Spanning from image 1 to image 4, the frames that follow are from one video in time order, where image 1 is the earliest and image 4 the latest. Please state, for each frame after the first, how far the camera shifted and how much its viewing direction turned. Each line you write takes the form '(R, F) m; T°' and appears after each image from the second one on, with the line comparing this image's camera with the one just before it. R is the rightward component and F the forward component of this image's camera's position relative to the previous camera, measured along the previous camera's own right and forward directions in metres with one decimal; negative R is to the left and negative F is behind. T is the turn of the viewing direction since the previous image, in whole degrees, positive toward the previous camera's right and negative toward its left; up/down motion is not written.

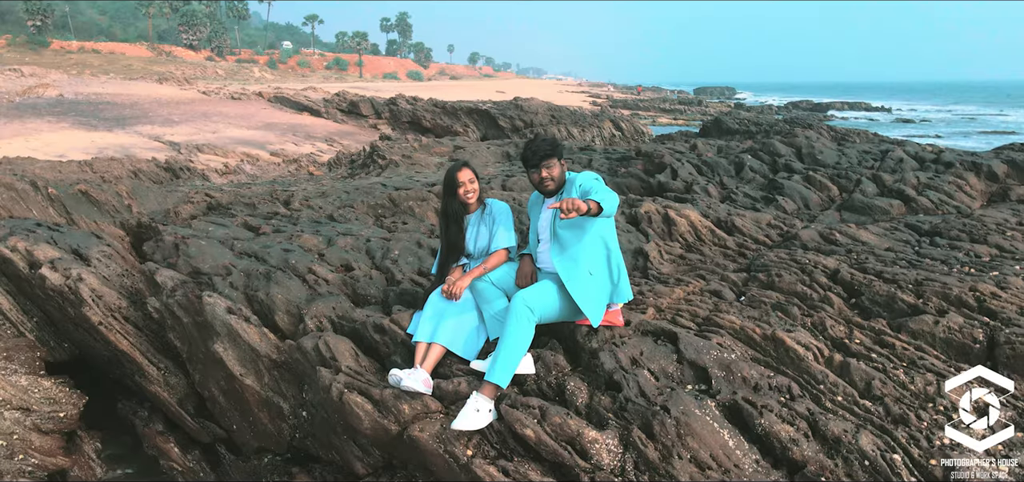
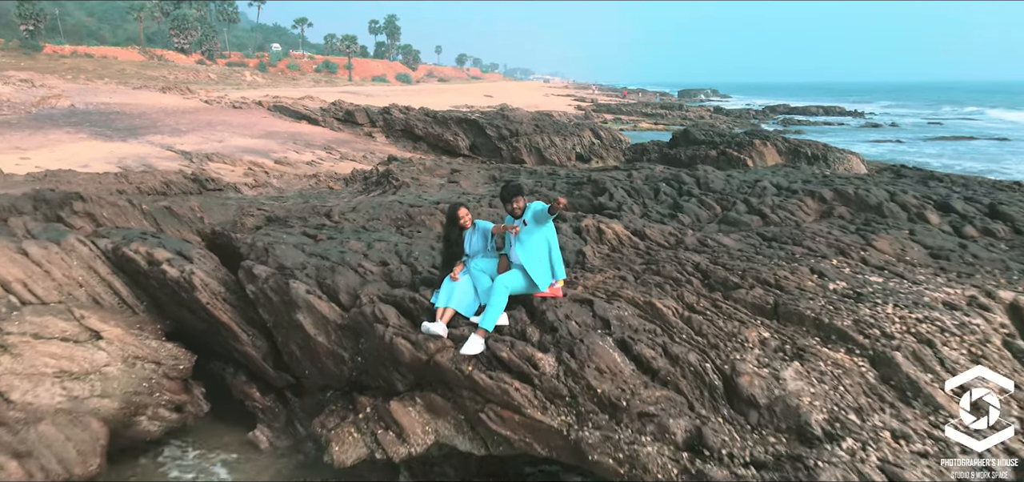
(0.0, -1.6) m; +1°
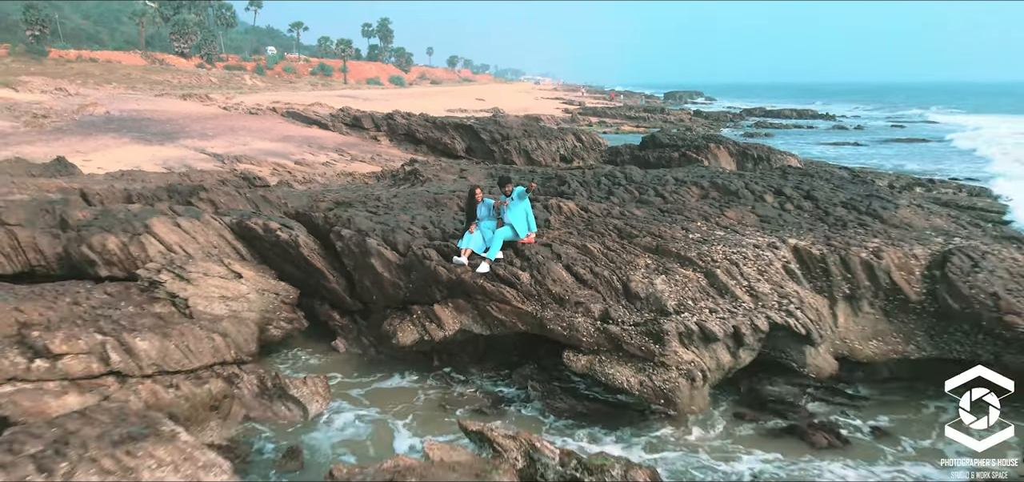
(0.0, -2.9) m; +1°
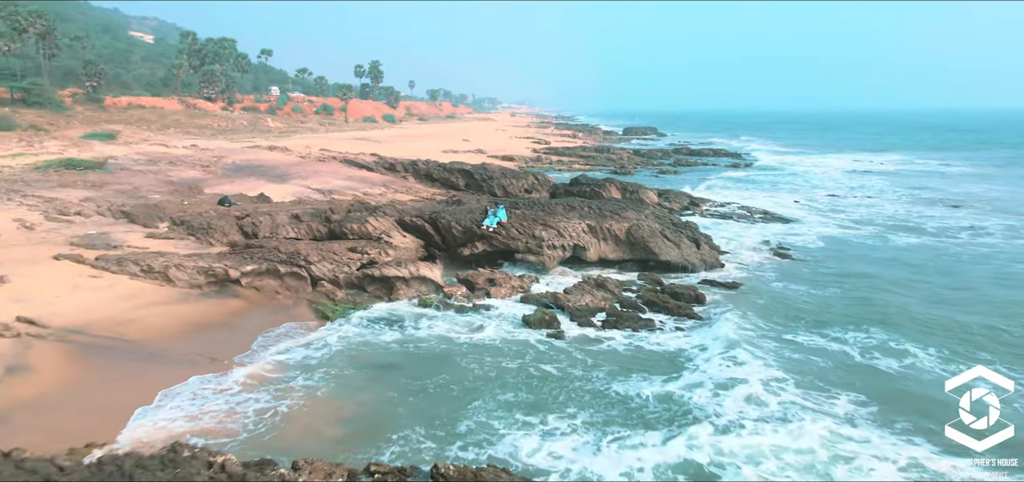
(-0.3, -15.0) m; +2°
